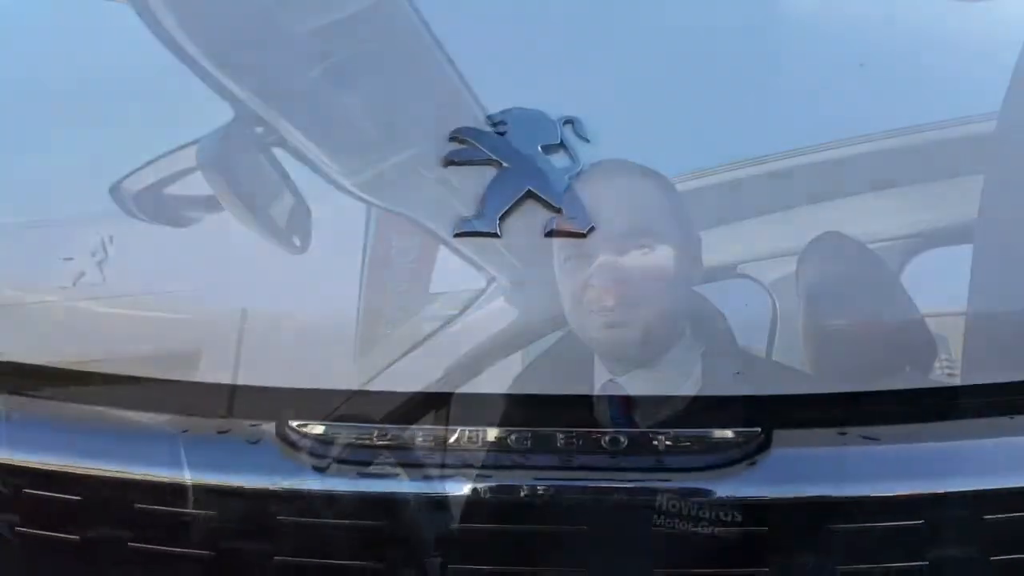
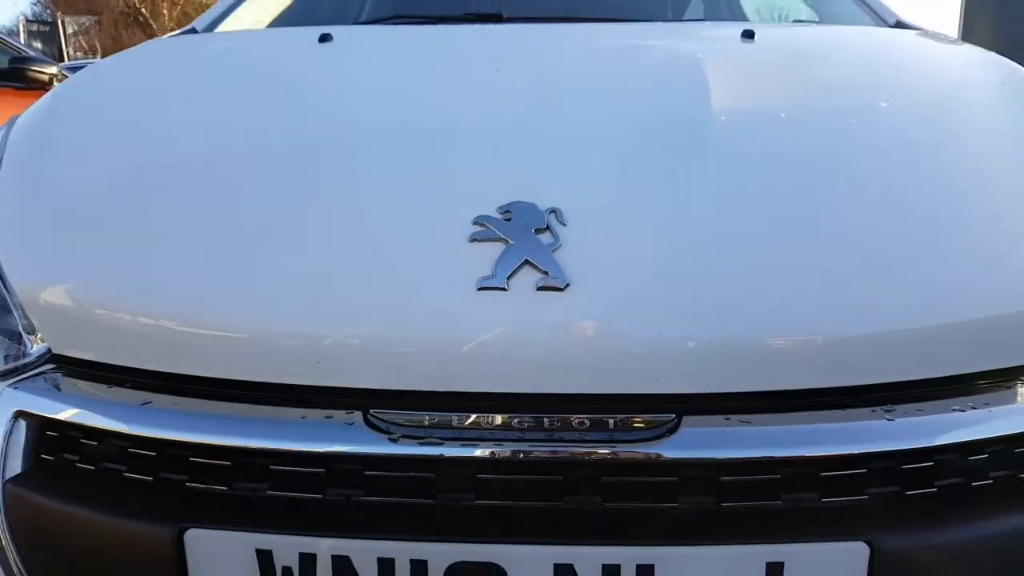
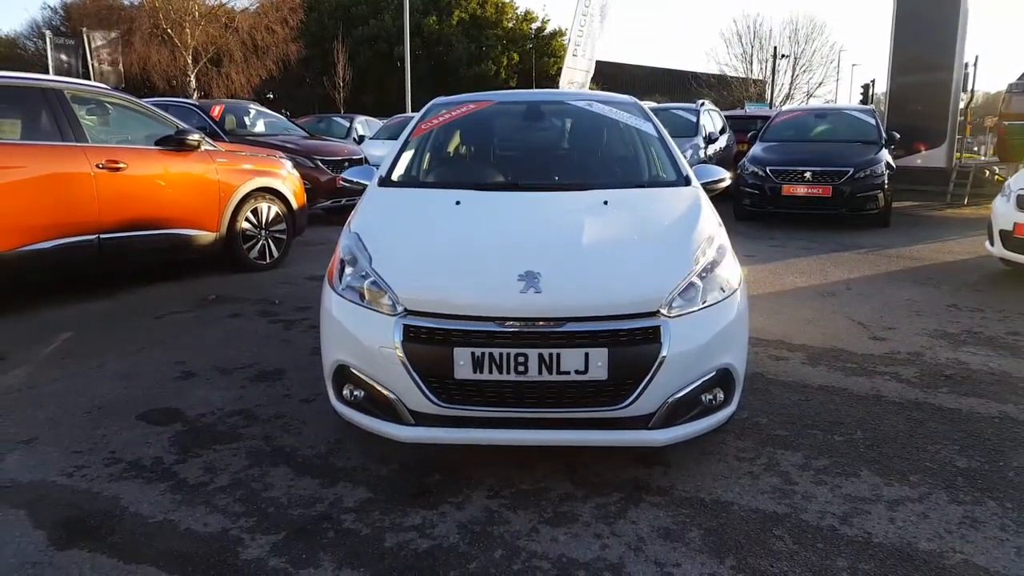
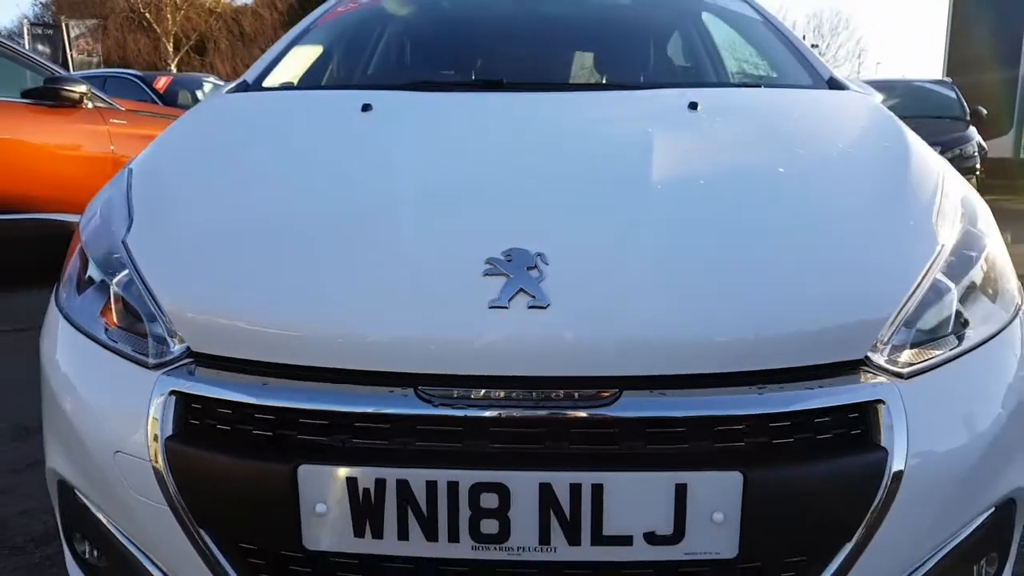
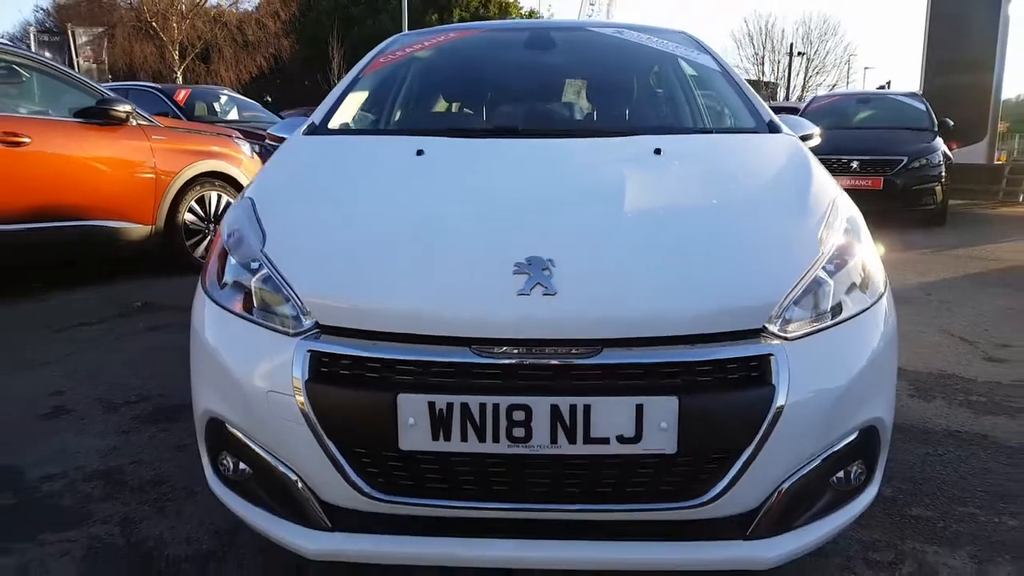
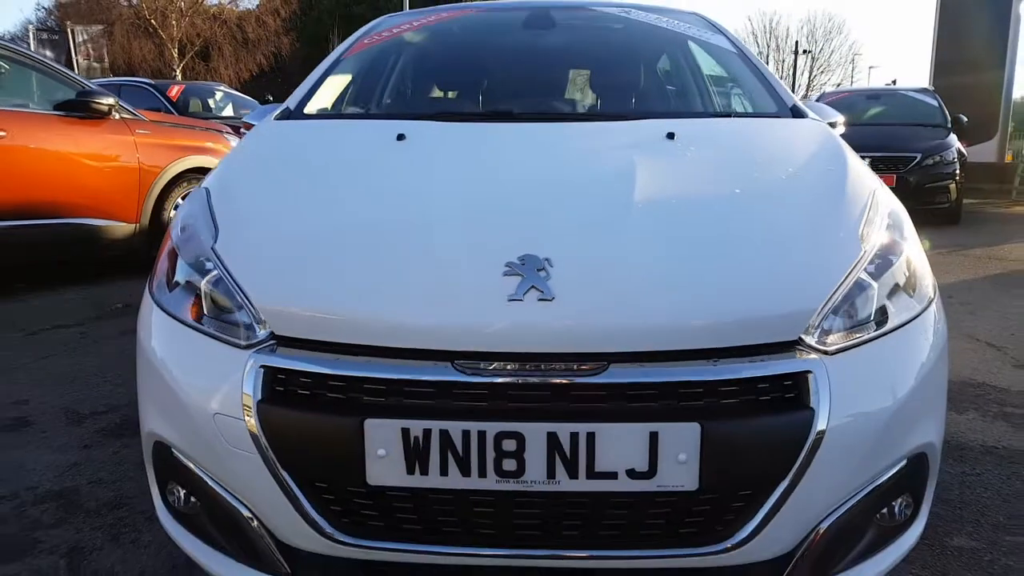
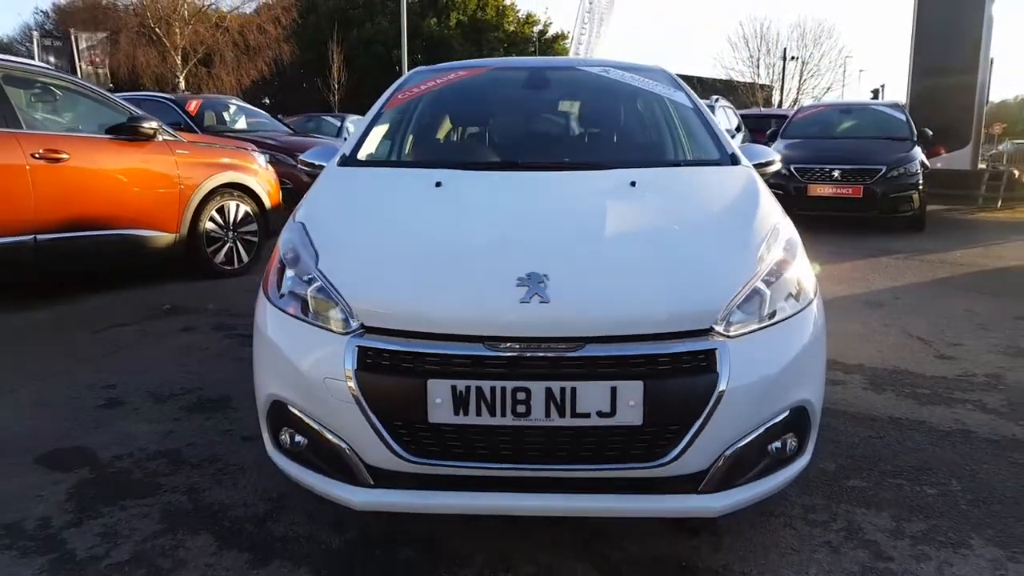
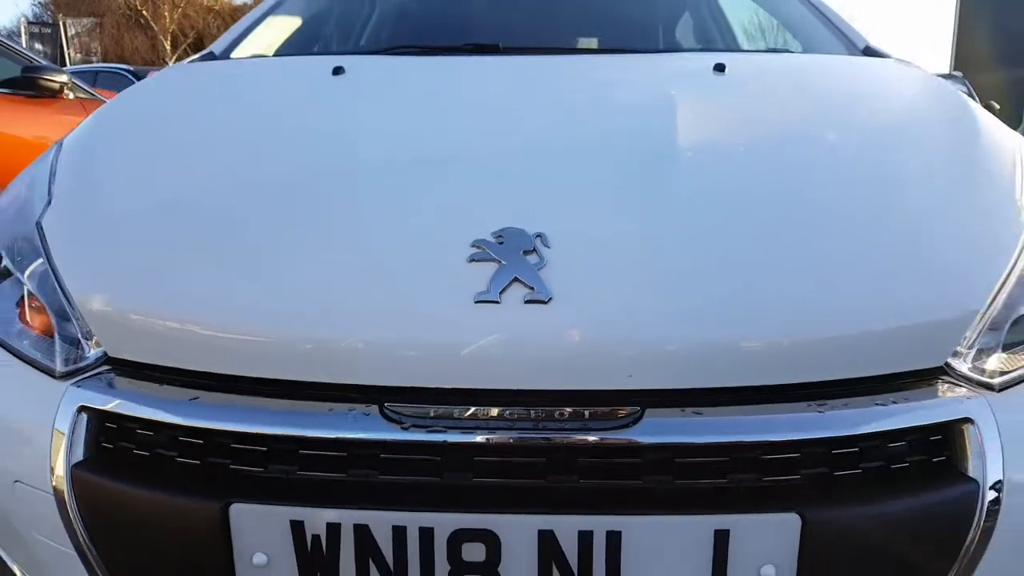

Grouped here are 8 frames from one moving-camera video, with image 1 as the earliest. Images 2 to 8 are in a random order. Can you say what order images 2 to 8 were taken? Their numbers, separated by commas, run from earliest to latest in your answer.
2, 8, 4, 6, 5, 7, 3
